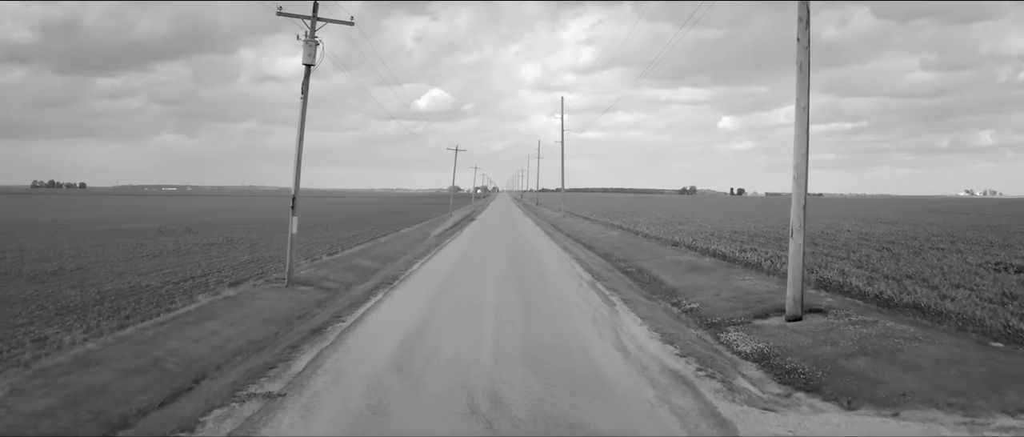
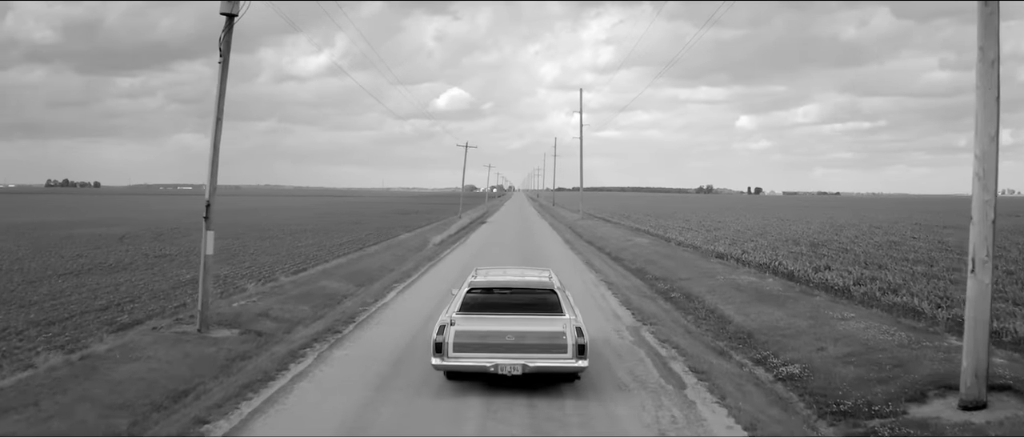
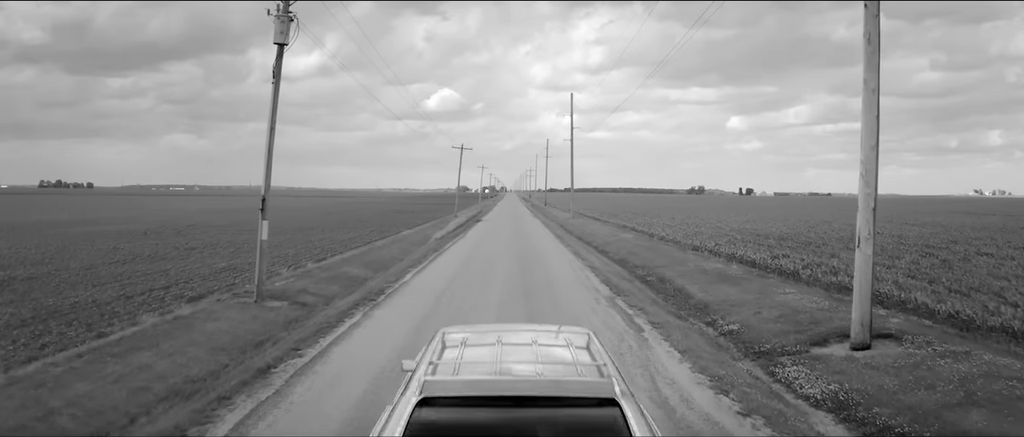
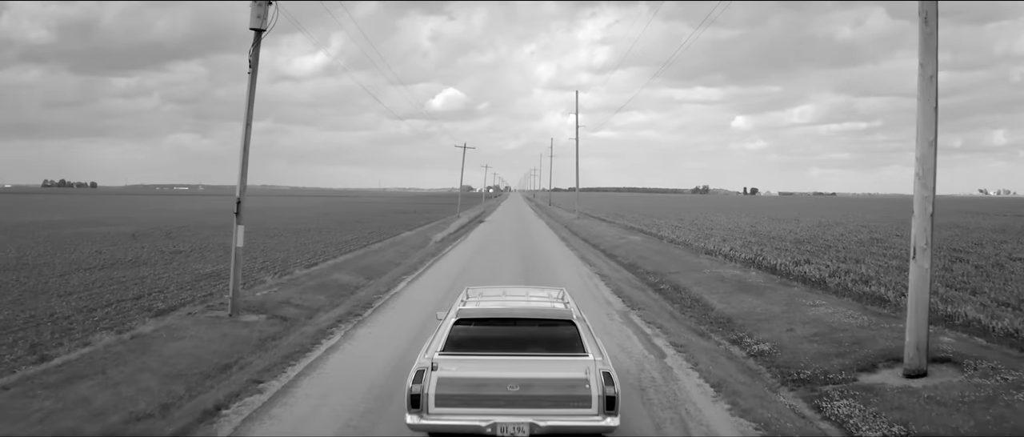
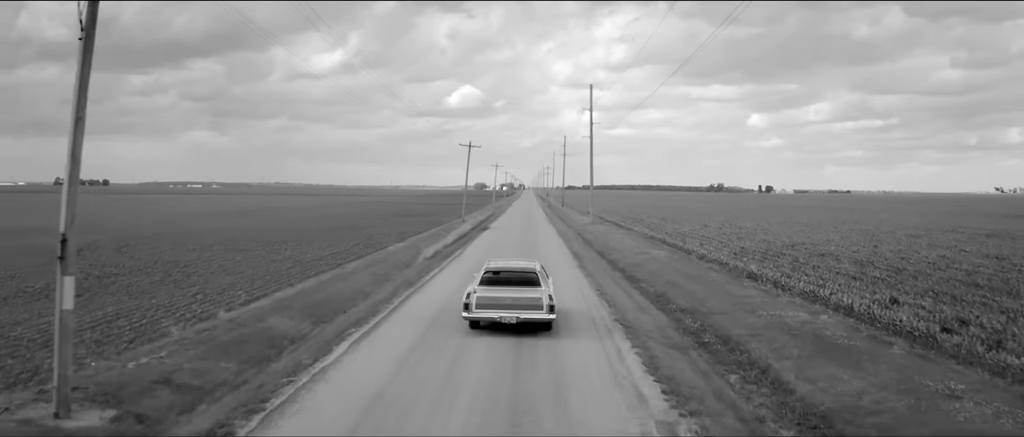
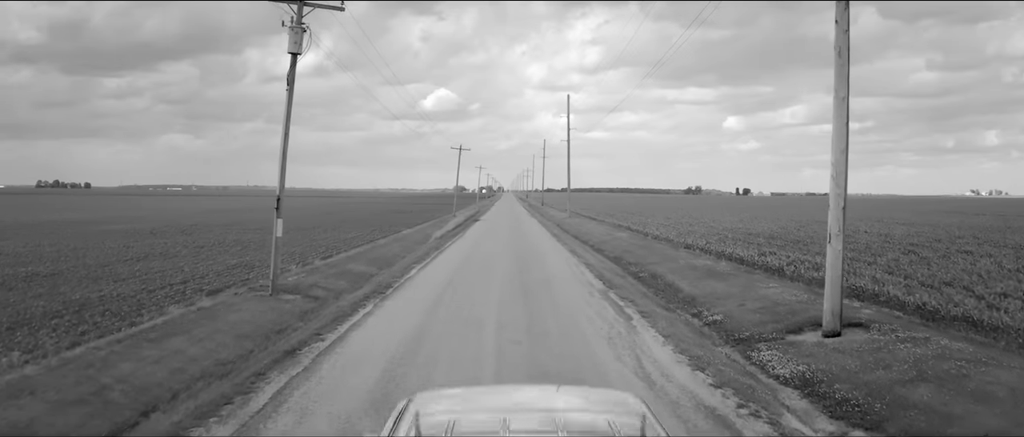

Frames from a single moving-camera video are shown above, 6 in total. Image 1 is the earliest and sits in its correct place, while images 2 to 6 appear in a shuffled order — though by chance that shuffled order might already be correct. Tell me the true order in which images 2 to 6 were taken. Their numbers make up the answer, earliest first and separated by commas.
6, 3, 4, 2, 5
